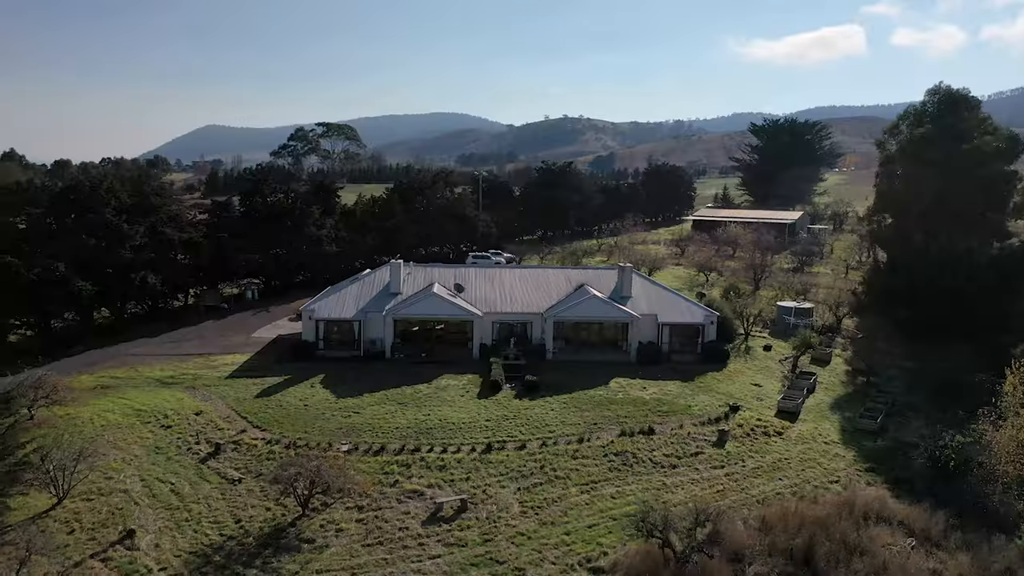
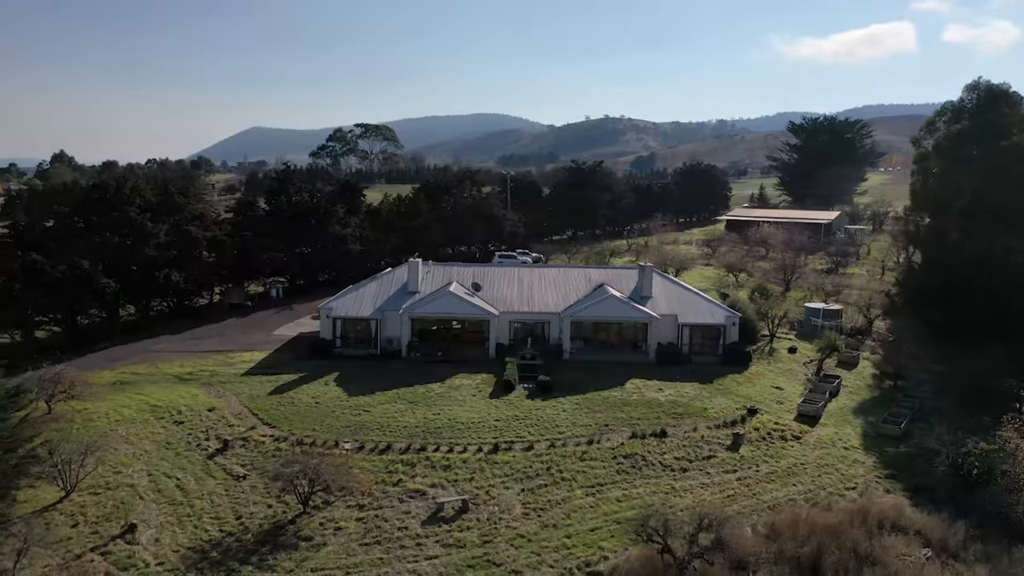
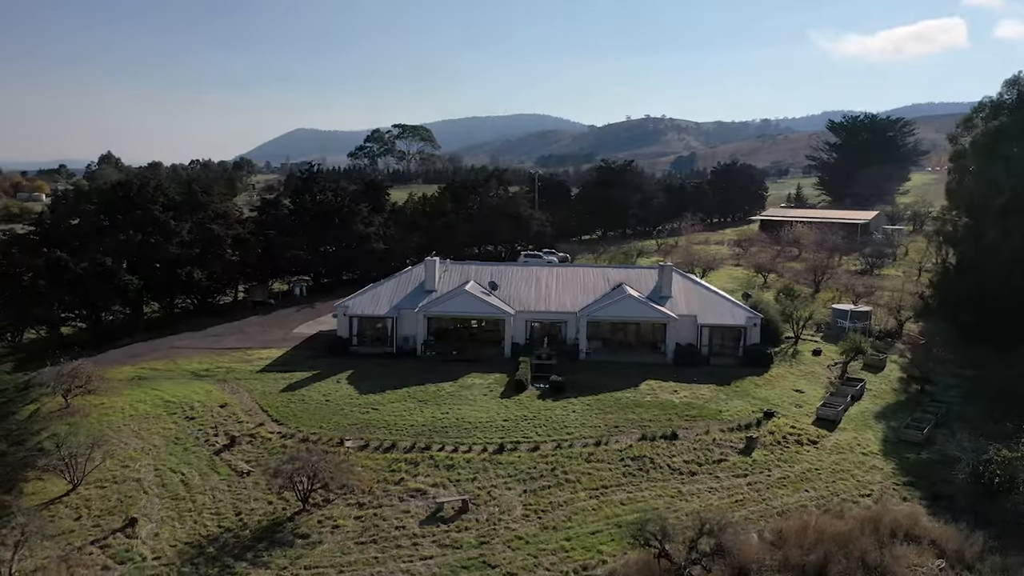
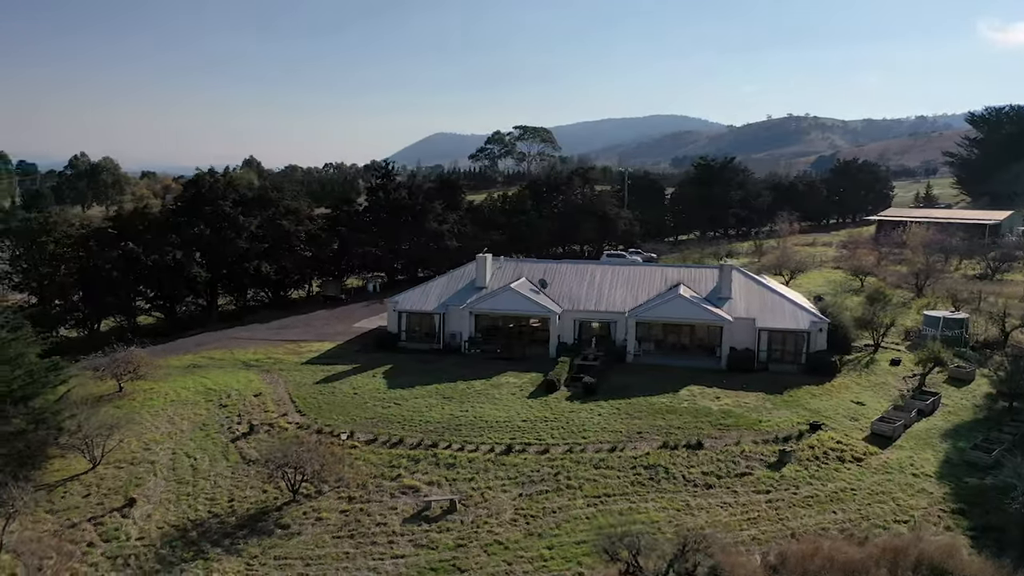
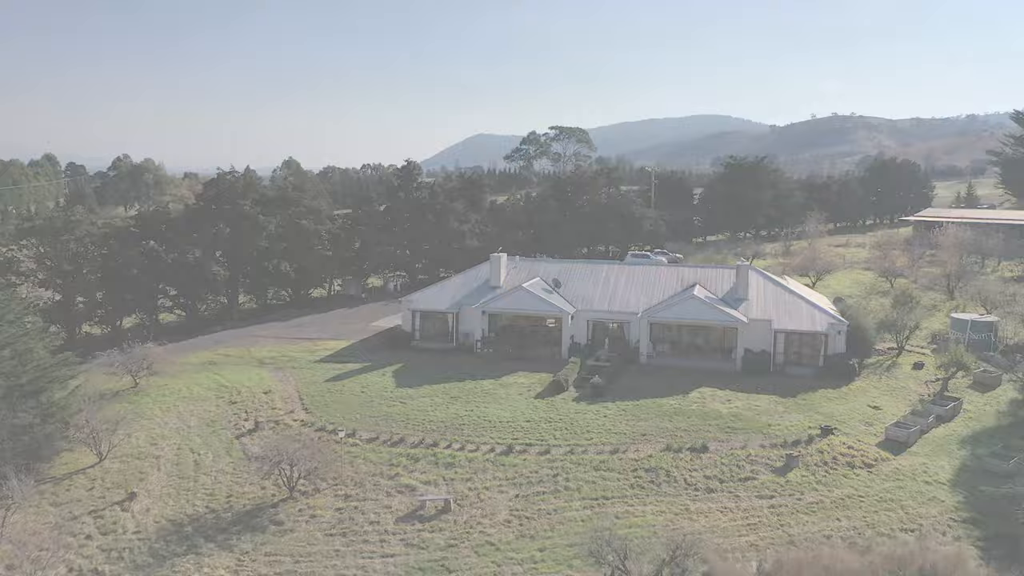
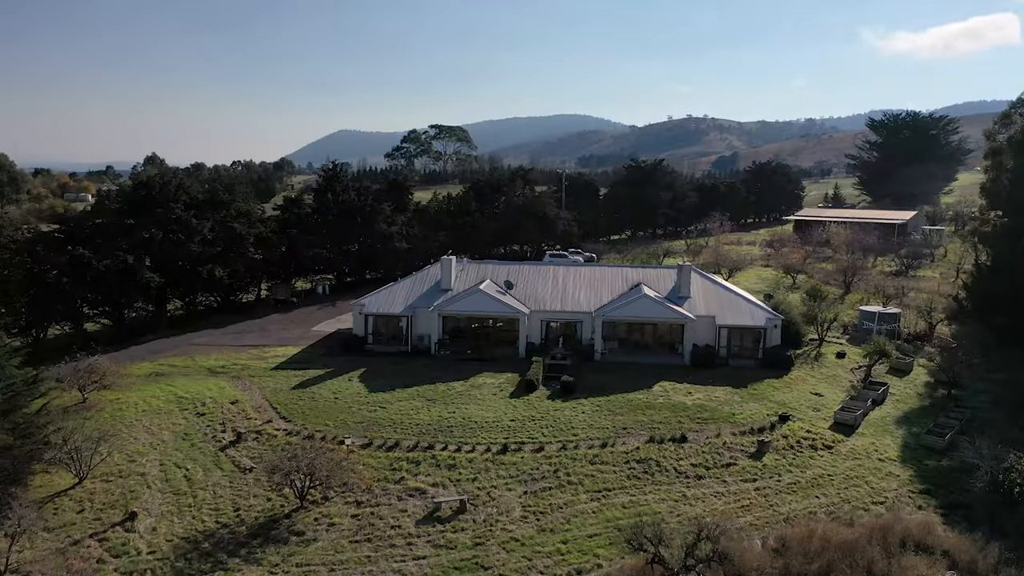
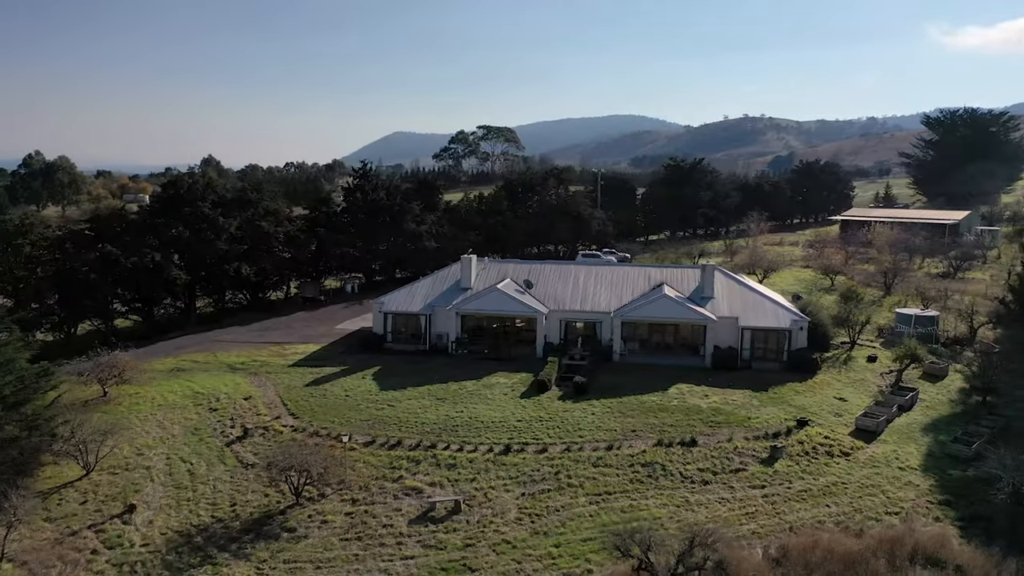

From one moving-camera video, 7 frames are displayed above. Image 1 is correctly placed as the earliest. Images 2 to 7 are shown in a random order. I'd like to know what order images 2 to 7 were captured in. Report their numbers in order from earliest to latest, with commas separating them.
2, 3, 6, 7, 4, 5
